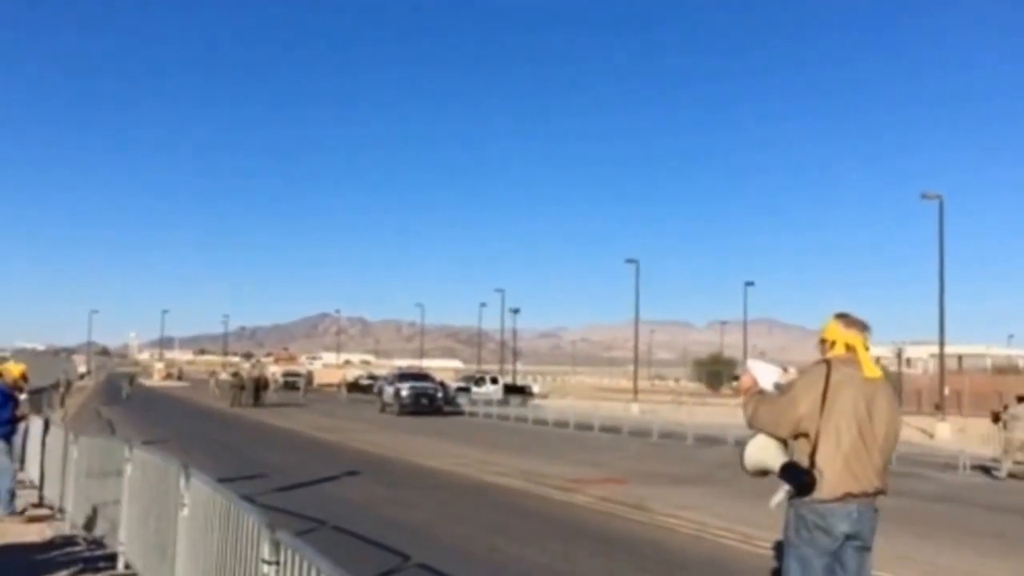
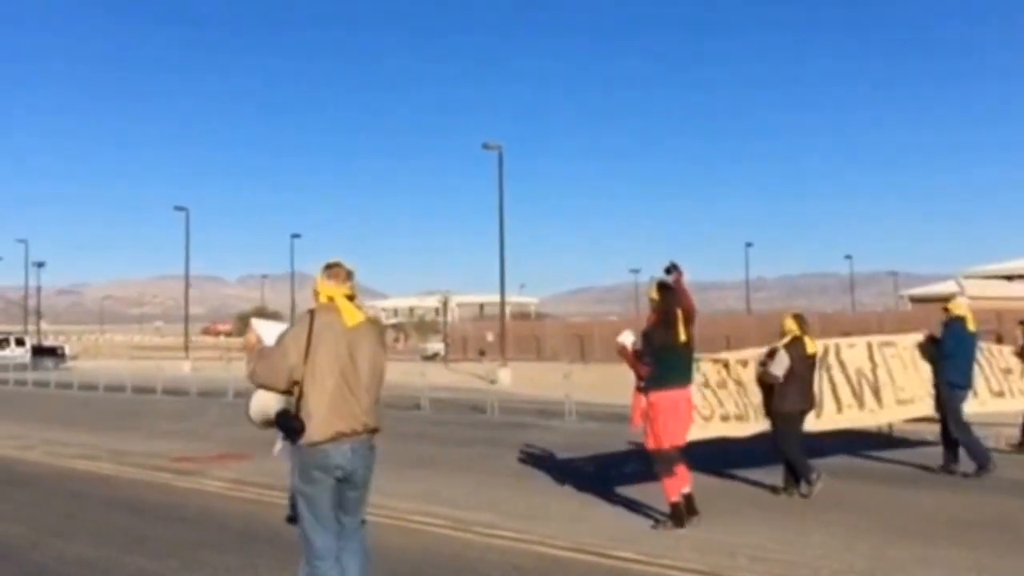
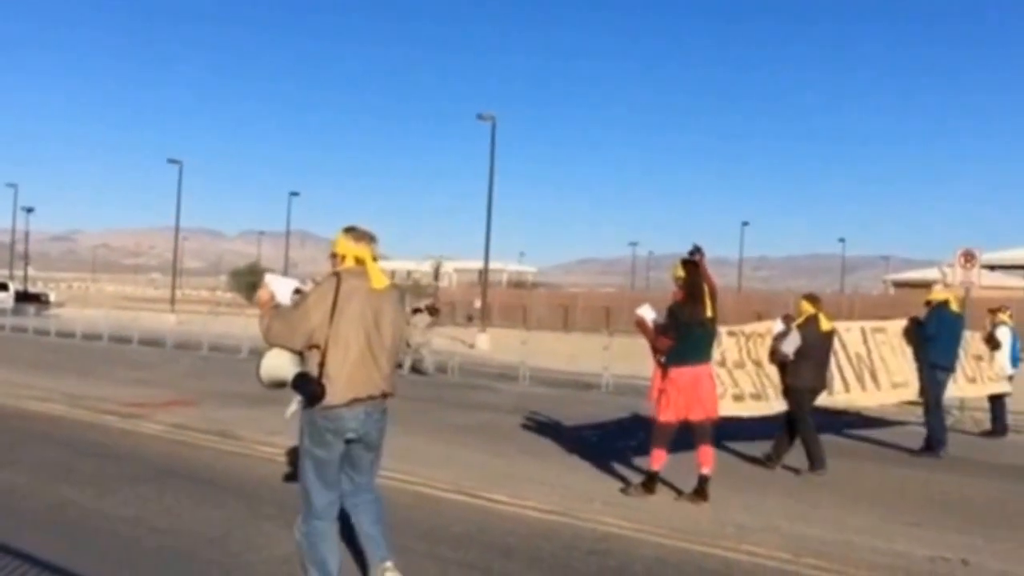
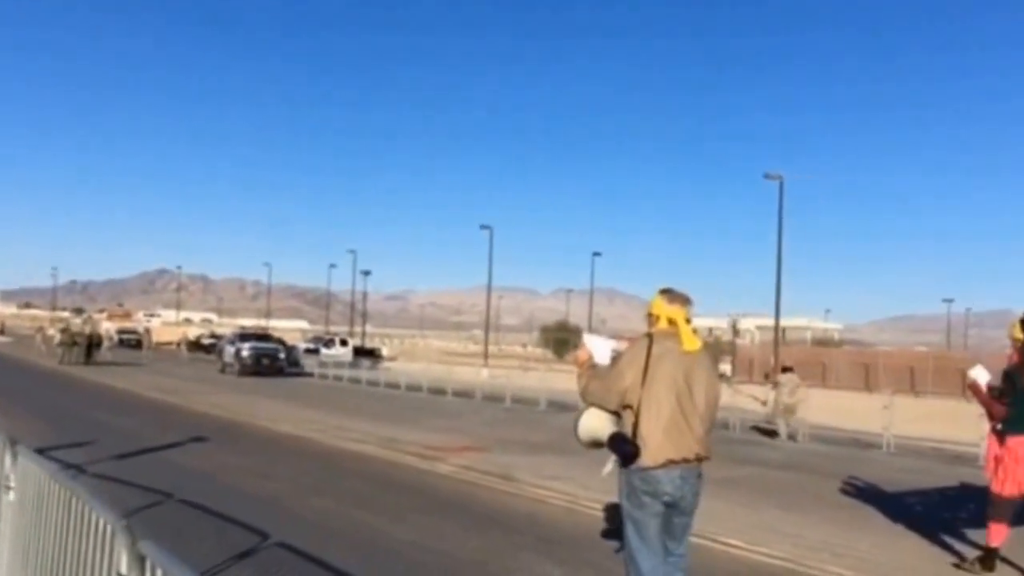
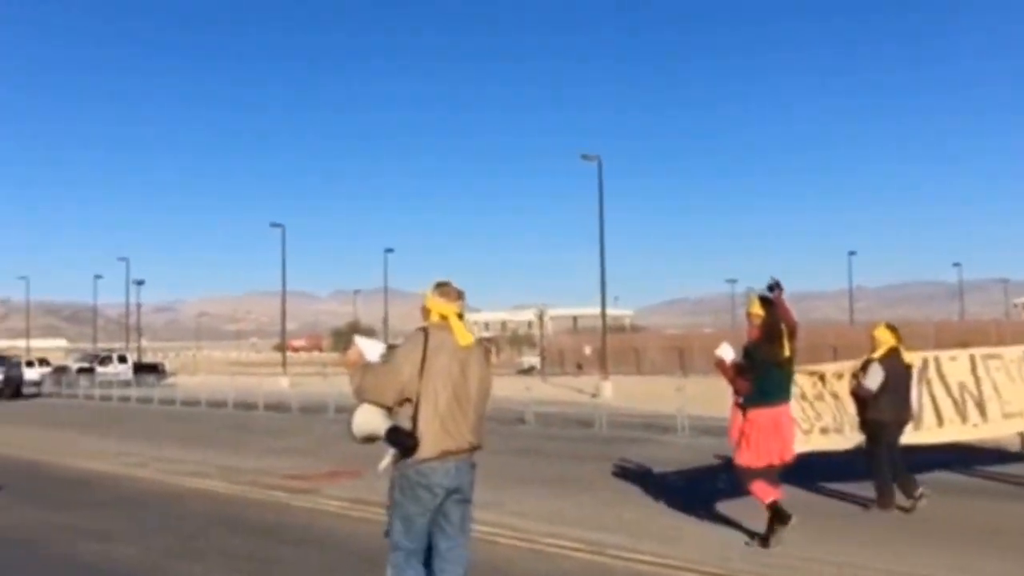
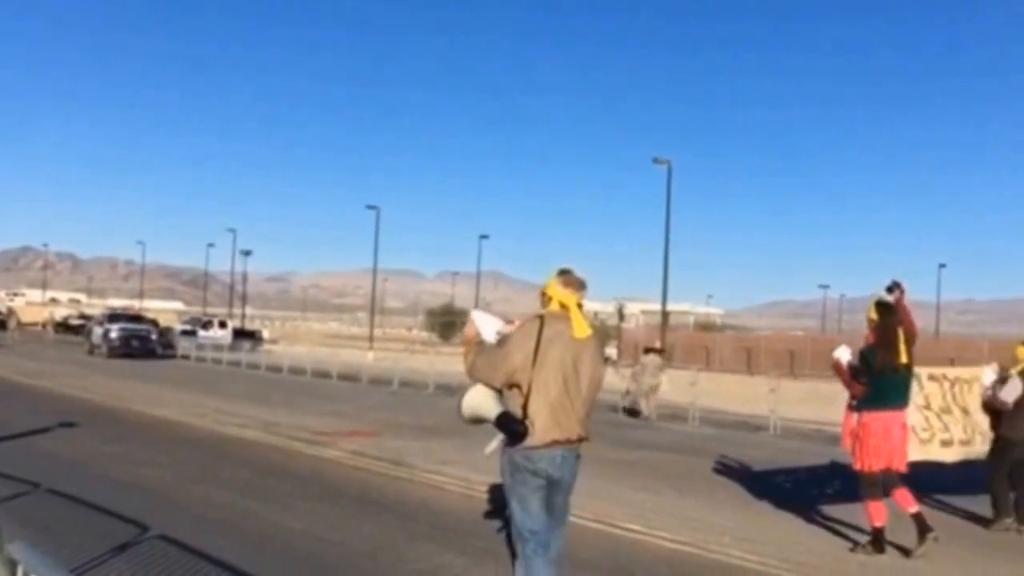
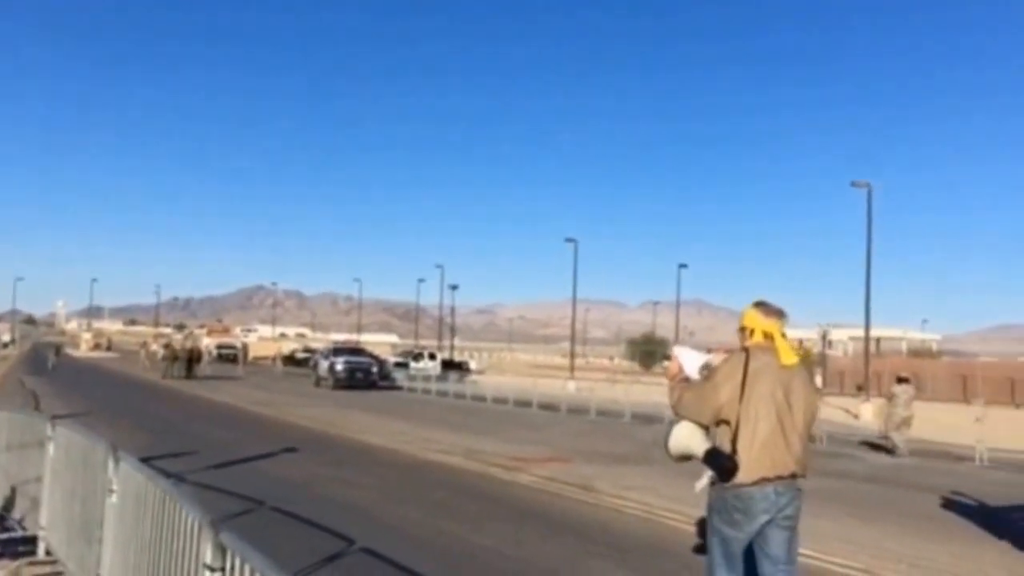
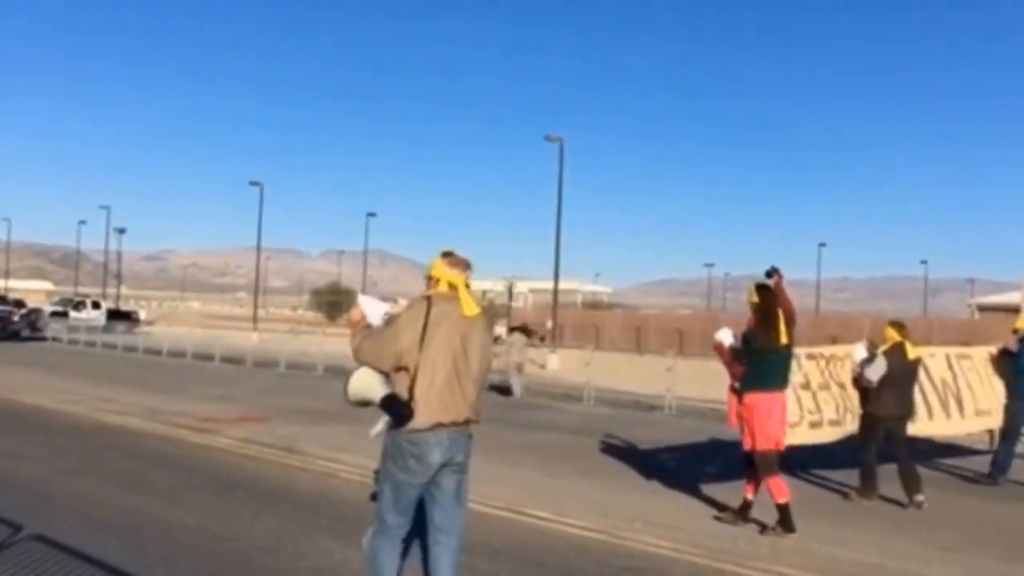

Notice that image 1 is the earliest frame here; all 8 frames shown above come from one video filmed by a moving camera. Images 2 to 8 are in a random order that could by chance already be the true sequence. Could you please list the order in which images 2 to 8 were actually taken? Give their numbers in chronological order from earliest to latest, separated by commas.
7, 4, 6, 8, 3, 2, 5
